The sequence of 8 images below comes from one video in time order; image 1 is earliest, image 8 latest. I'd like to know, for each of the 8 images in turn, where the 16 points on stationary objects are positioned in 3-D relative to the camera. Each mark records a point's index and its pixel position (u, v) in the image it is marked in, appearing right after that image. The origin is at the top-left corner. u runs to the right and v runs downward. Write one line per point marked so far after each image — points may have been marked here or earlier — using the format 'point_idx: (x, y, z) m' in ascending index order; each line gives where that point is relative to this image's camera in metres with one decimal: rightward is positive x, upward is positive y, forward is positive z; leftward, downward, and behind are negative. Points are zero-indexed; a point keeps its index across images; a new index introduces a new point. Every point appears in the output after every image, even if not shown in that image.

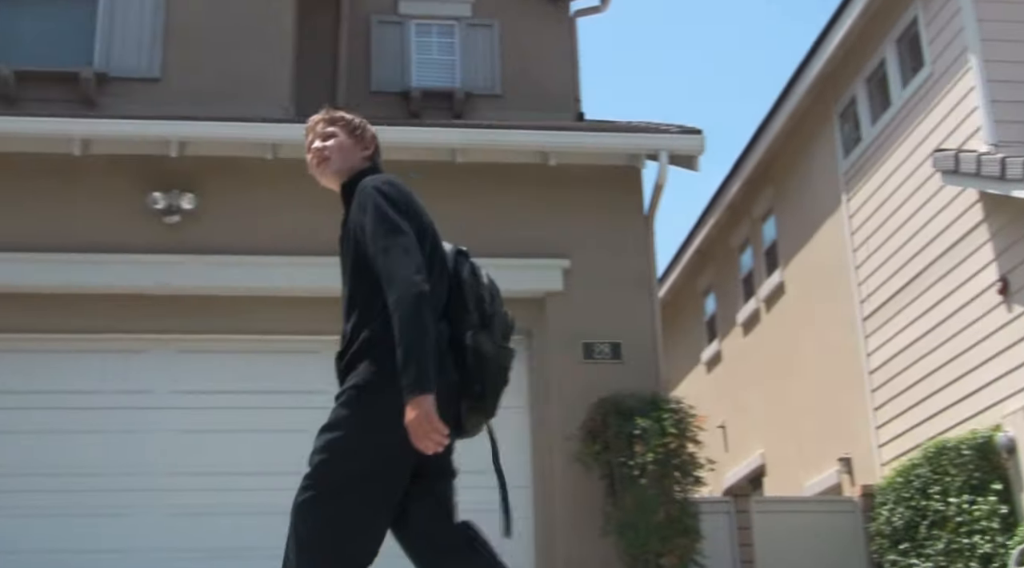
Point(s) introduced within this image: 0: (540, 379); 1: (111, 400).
0: (+0.2, -0.6, +7.6) m
1: (-2.6, -0.8, +7.5) m
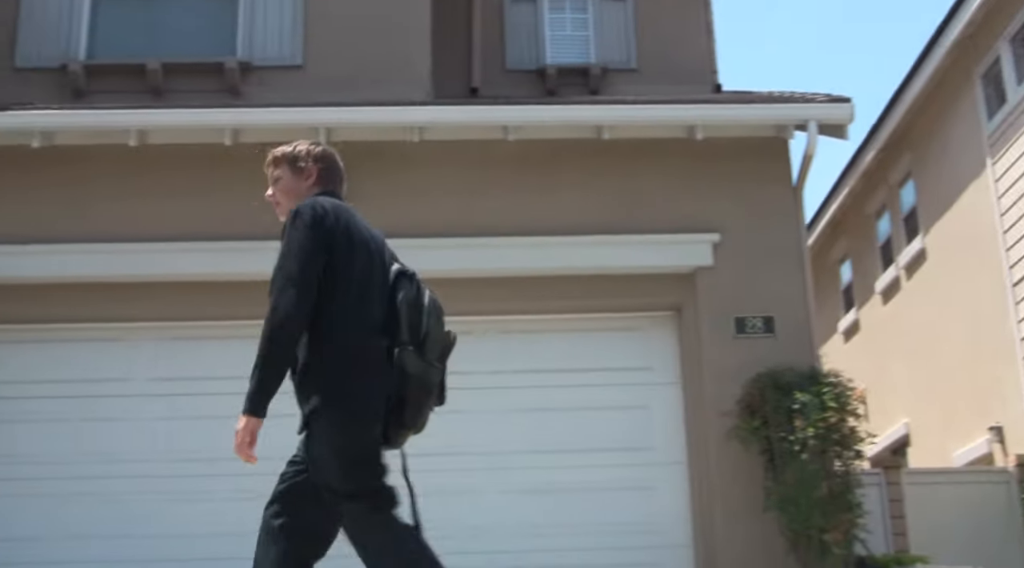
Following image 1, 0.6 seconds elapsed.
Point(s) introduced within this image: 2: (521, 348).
0: (+1.2, -0.5, +7.5) m
1: (-1.6, -0.7, +7.6) m
2: (+0.1, -0.4, +7.8) m
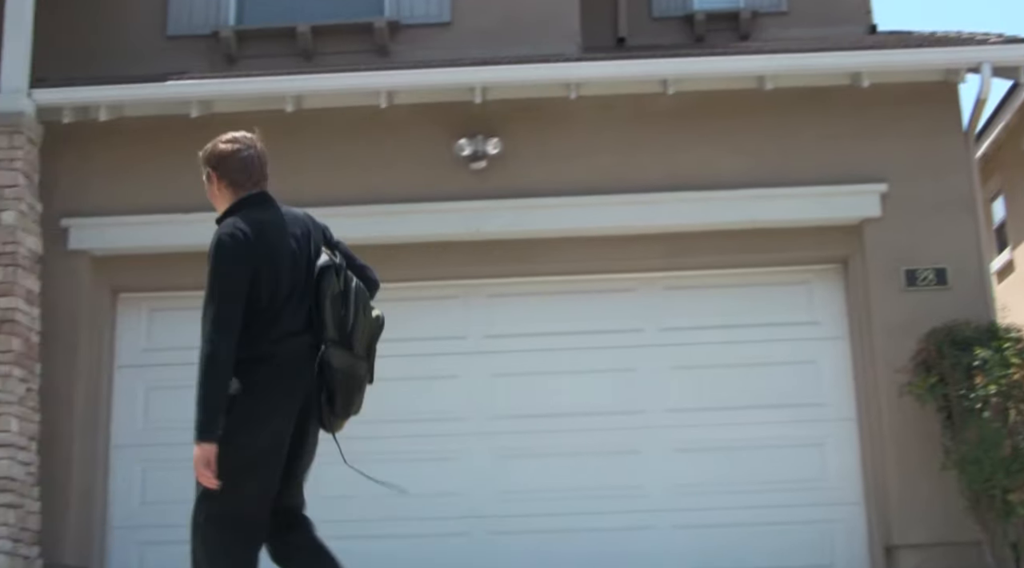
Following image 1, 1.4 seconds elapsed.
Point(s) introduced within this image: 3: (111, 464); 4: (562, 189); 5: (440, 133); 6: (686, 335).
0: (+2.3, -0.2, +7.4) m
1: (-0.5, -0.4, +7.6) m
2: (+1.2, -0.1, +7.7) m
3: (-2.6, -1.2, +7.4) m
4: (+0.3, +0.6, +7.5) m
5: (-0.5, +1.0, +7.6) m
6: (+1.2, -0.3, +7.6) m
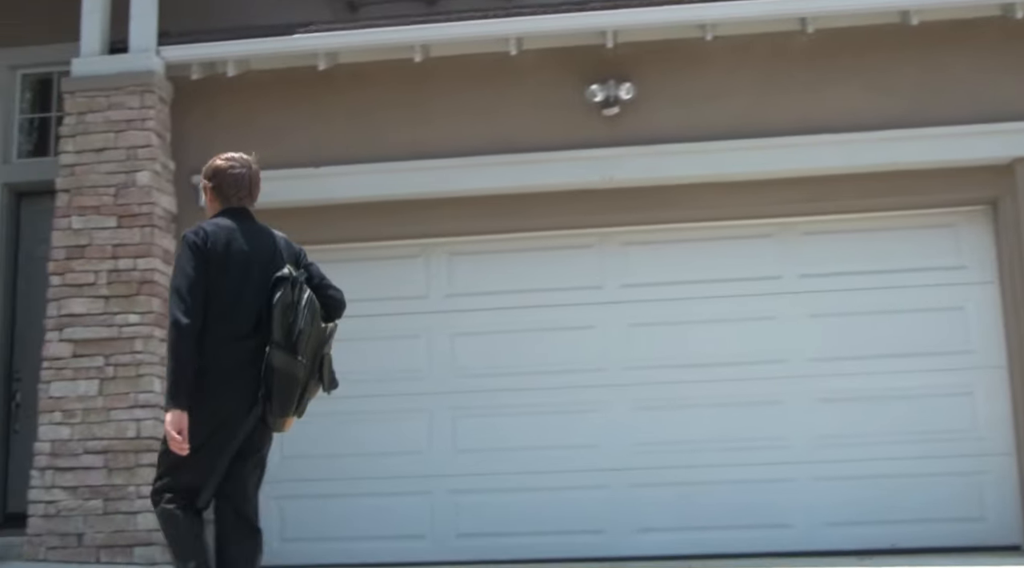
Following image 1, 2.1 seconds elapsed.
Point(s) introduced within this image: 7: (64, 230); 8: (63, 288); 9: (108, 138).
0: (+3.2, +0.2, +7.1) m
1: (+0.3, -0.1, +7.5) m
2: (+2.0, +0.2, +7.4) m
3: (-1.7, -0.9, +7.5) m
4: (+1.2, +1.0, +7.2) m
5: (+0.4, +1.3, +7.4) m
6: (+2.1, 0.0, +7.4) m
7: (-2.7, +0.3, +6.9) m
8: (-2.7, 0.0, +6.8) m
9: (-2.5, +0.9, +6.9) m
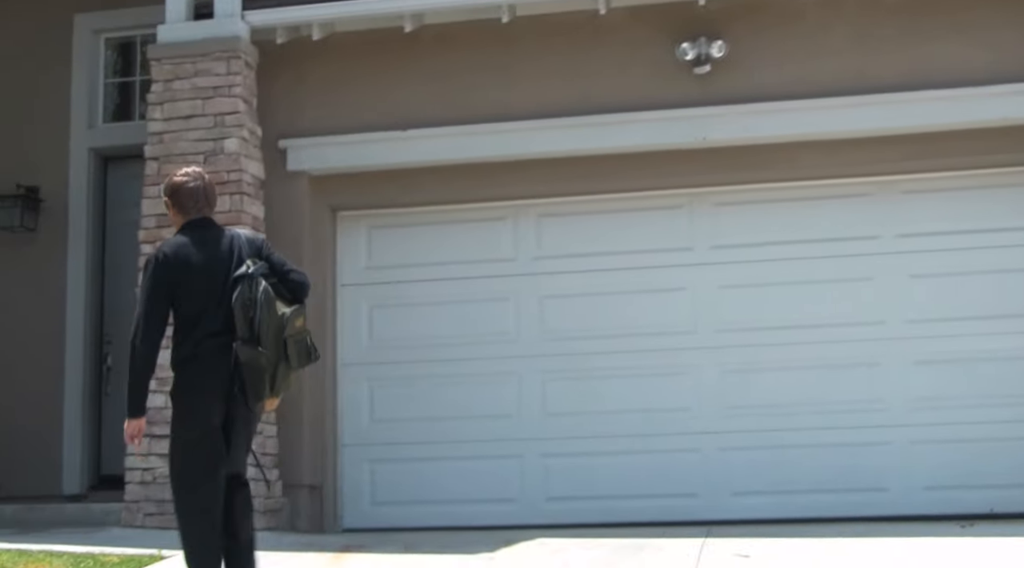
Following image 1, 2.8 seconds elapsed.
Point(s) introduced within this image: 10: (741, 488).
0: (+3.7, +0.4, +6.8) m
1: (+0.9, +0.2, +7.4) m
2: (+2.6, +0.5, +7.2) m
3: (-1.1, -0.7, +7.5) m
4: (+1.7, +1.2, +7.0) m
5: (+0.9, +1.6, +7.2) m
6: (+2.6, +0.3, +7.2) m
7: (-2.2, +0.5, +6.9) m
8: (-2.2, +0.2, +6.8) m
9: (-1.9, +1.1, +6.9) m
10: (+1.5, -1.3, +7.2) m
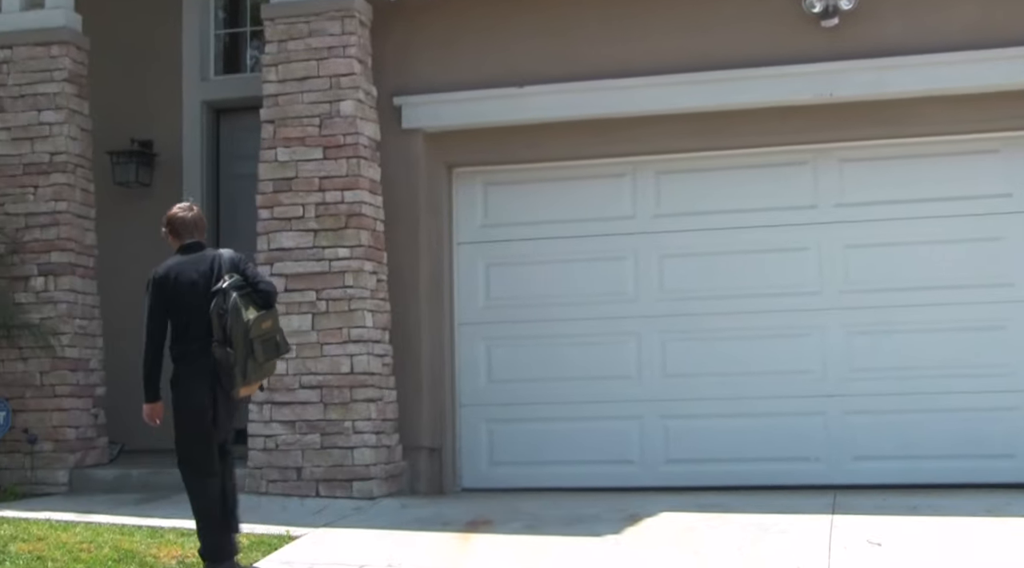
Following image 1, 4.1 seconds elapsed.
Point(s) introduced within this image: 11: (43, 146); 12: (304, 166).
0: (+4.4, +0.6, +6.3) m
1: (+1.7, +0.4, +7.1) m
2: (+3.4, +0.7, +6.8) m
3: (-0.4, -0.4, +7.5) m
4: (+2.5, +1.4, +6.6) m
5: (+1.7, +1.8, +6.8) m
6: (+3.4, +0.5, +6.8) m
7: (-1.5, +0.7, +6.8) m
8: (-1.4, +0.4, +6.8) m
9: (-1.2, +1.3, +6.8) m
10: (+2.2, -1.1, +7.1) m
11: (-3.0, +0.9, +7.1) m
12: (-1.2, +0.7, +6.7) m
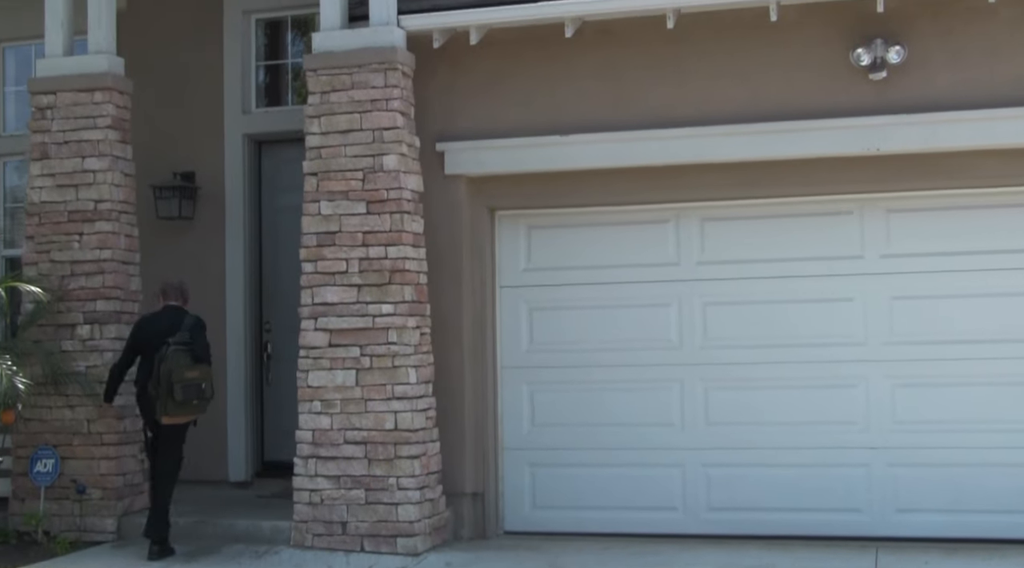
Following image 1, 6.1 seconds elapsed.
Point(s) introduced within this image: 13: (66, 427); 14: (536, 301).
0: (+4.7, +0.3, +6.1) m
1: (+2.0, +0.1, +7.0) m
2: (+3.6, +0.4, +6.7) m
3: (-0.1, -0.7, +7.5) m
4: (+2.7, +1.1, +6.4) m
5: (+1.9, +1.5, +6.6) m
6: (+3.6, +0.2, +6.6) m
7: (-1.2, +0.4, +6.8) m
8: (-1.2, +0.1, +6.8) m
9: (-1.0, +1.0, +6.7) m
10: (+2.5, -1.4, +7.0) m
11: (-2.7, +0.6, +7.2) m
12: (-1.0, +0.4, +6.7) m
13: (-2.8, -0.9, +7.1) m
14: (+0.2, -0.1, +7.4) m
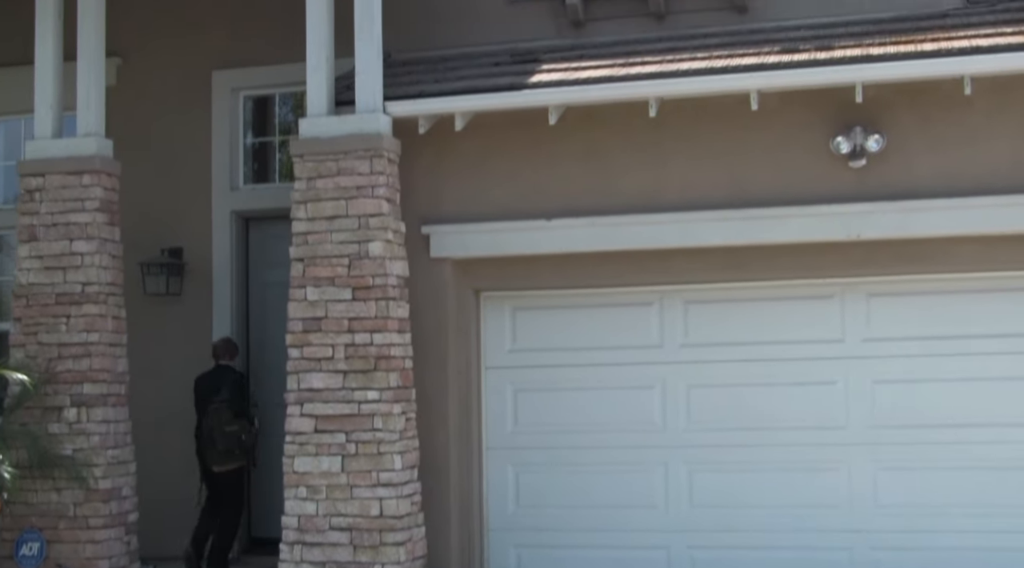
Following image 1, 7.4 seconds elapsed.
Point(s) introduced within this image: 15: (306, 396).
0: (+4.6, -0.2, +6.2) m
1: (+1.9, -0.4, +7.1) m
2: (+3.5, -0.1, +6.7) m
3: (-0.2, -1.2, +7.5) m
4: (+2.6, +0.6, +6.5) m
5: (+1.8, +1.0, +6.7) m
6: (+3.6, -0.3, +6.7) m
7: (-1.3, -0.1, +6.8) m
8: (-1.3, -0.5, +6.8) m
9: (-1.0, +0.5, +6.8) m
10: (+2.4, -1.9, +7.1) m
11: (-2.8, 0.0, +7.2) m
12: (-1.1, -0.1, +6.8) m
13: (-2.9, -1.4, +7.1) m
14: (+0.1, -0.7, +7.5) m
15: (-1.2, -0.7, +6.8) m
